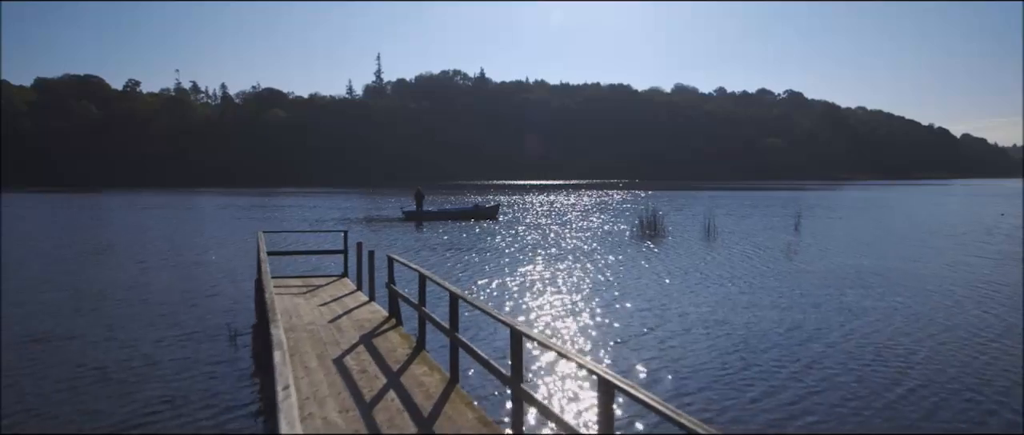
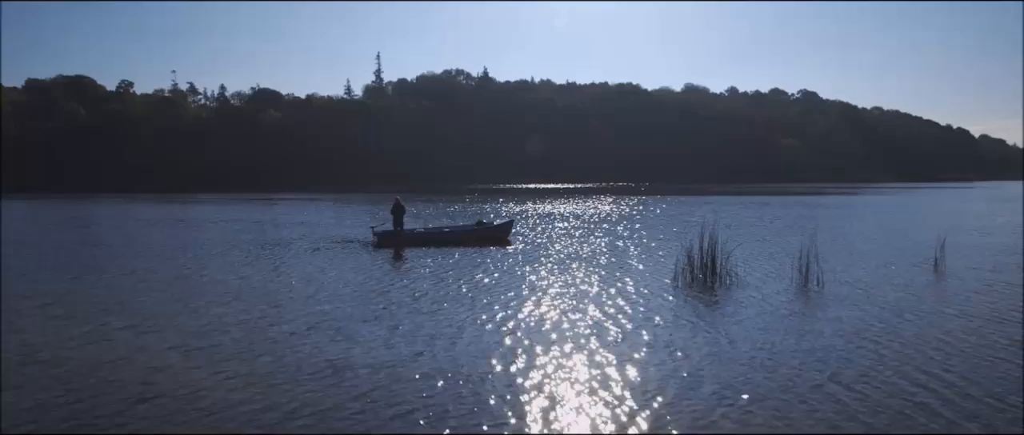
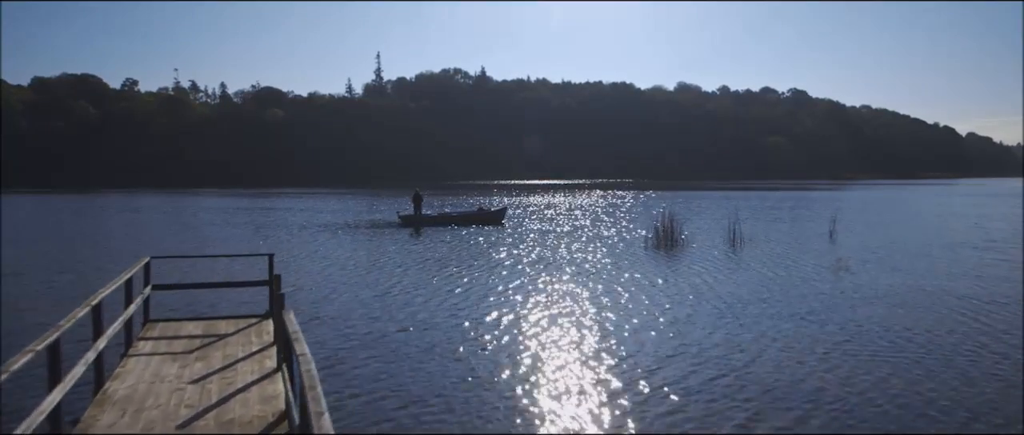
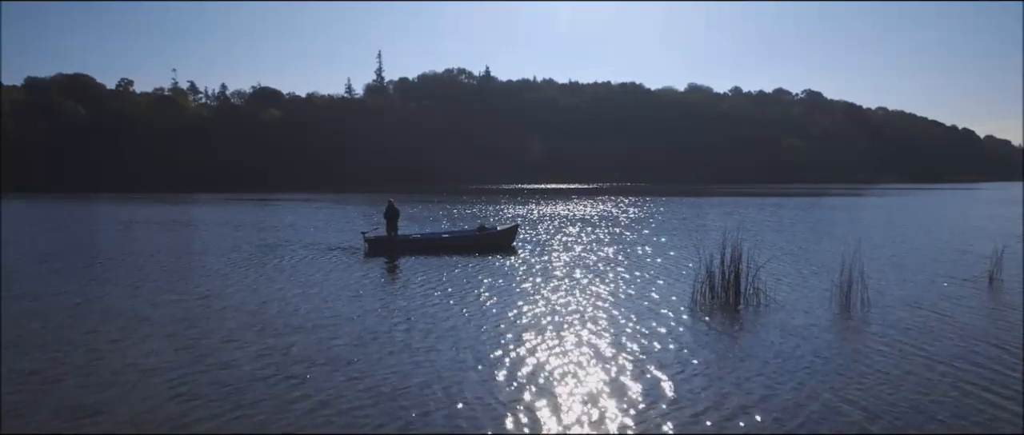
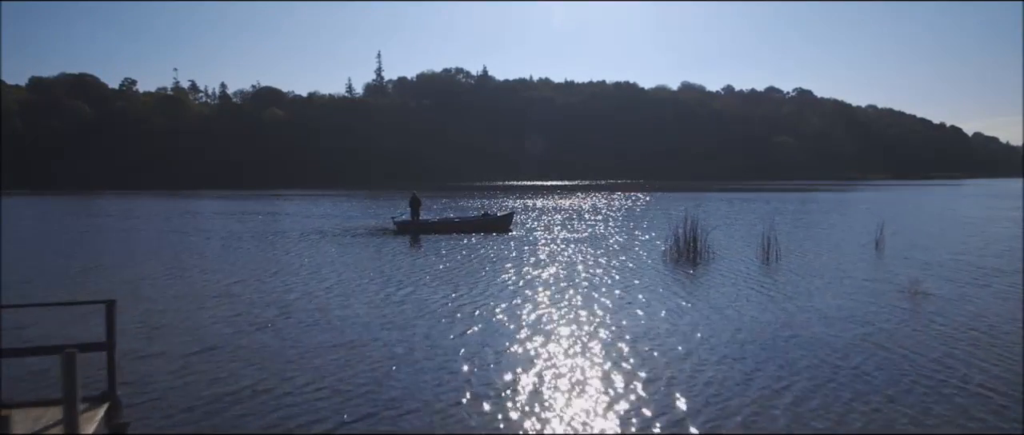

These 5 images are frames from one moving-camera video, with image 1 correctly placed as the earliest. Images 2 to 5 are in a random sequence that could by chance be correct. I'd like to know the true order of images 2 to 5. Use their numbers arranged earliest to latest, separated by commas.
3, 5, 2, 4
